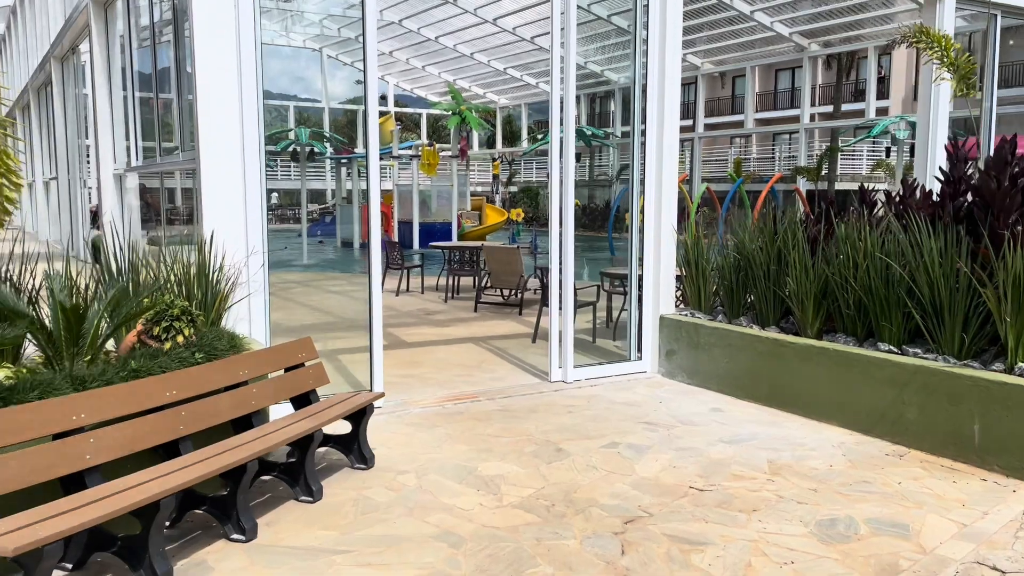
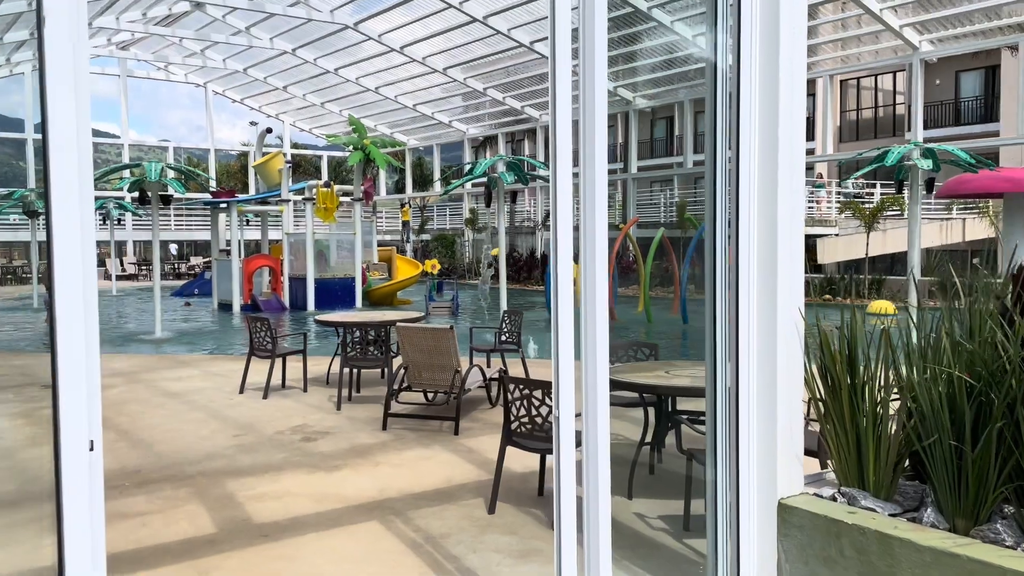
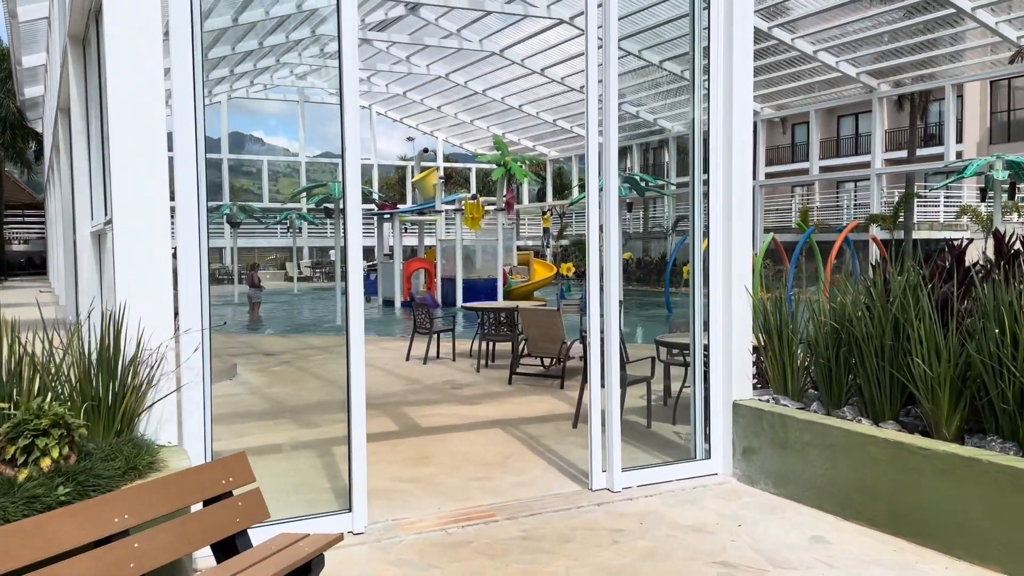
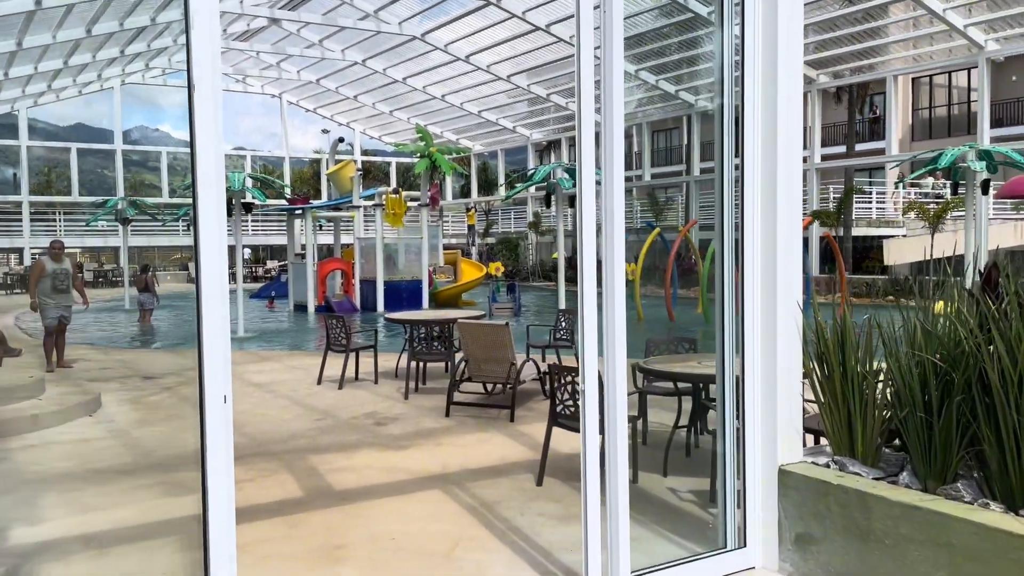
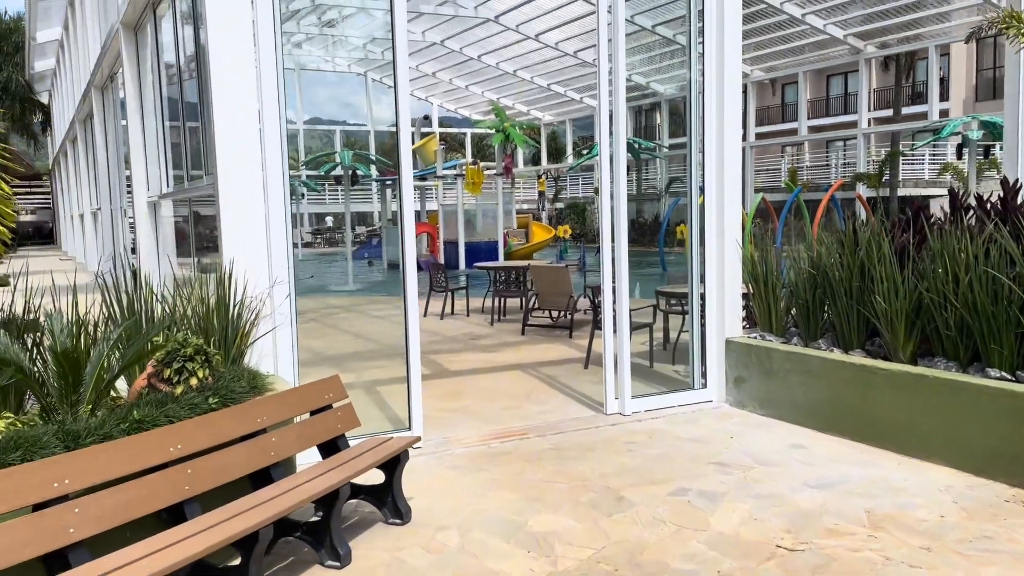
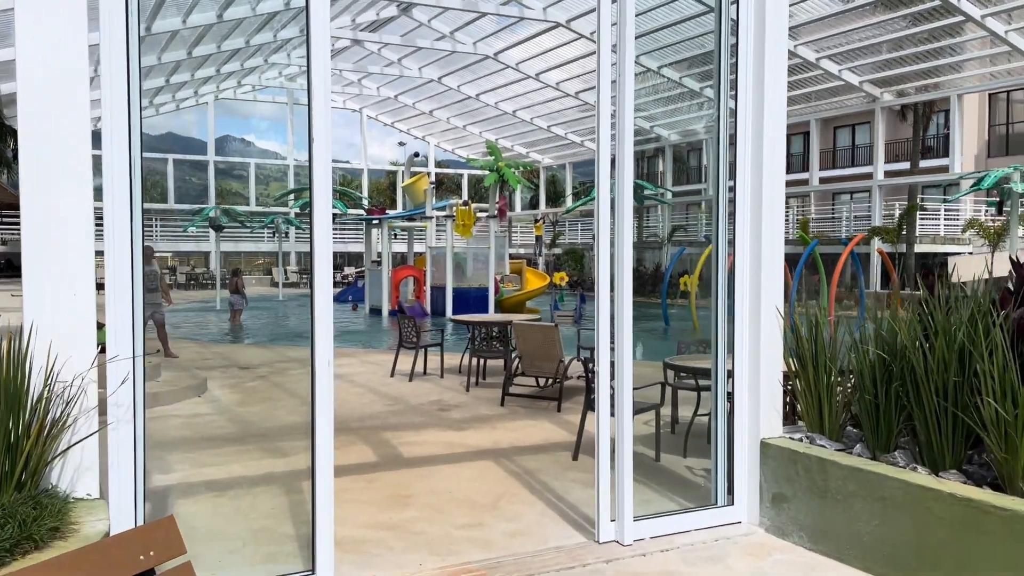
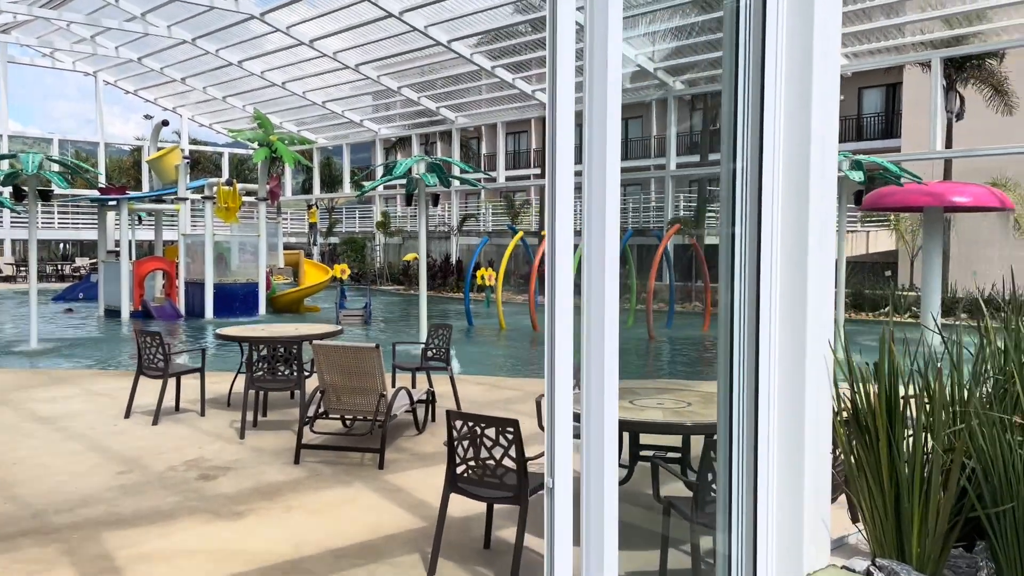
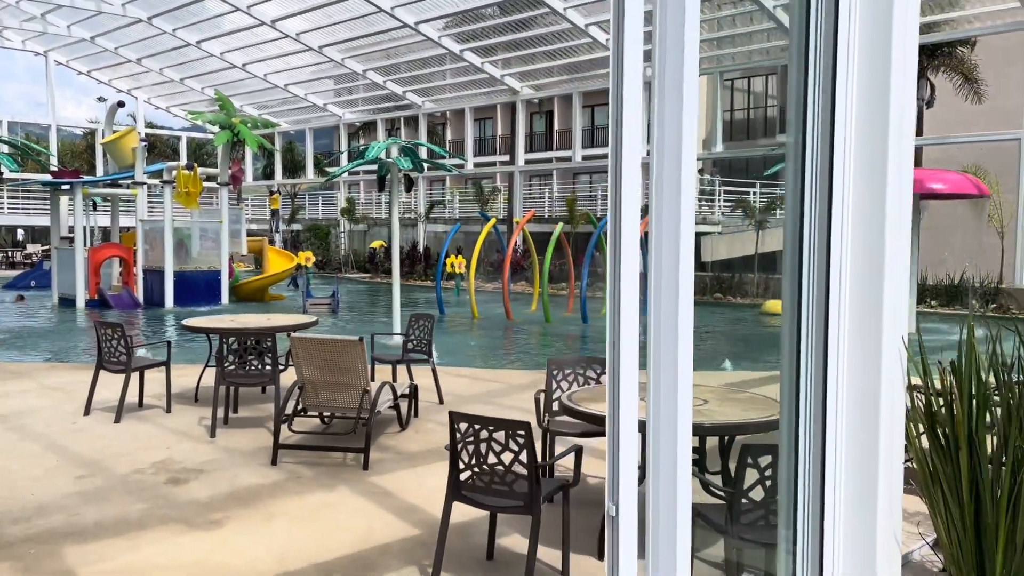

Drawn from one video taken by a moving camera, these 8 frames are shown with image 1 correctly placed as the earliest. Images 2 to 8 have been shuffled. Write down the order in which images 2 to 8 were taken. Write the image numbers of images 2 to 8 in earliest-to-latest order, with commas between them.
5, 3, 6, 4, 2, 7, 8
